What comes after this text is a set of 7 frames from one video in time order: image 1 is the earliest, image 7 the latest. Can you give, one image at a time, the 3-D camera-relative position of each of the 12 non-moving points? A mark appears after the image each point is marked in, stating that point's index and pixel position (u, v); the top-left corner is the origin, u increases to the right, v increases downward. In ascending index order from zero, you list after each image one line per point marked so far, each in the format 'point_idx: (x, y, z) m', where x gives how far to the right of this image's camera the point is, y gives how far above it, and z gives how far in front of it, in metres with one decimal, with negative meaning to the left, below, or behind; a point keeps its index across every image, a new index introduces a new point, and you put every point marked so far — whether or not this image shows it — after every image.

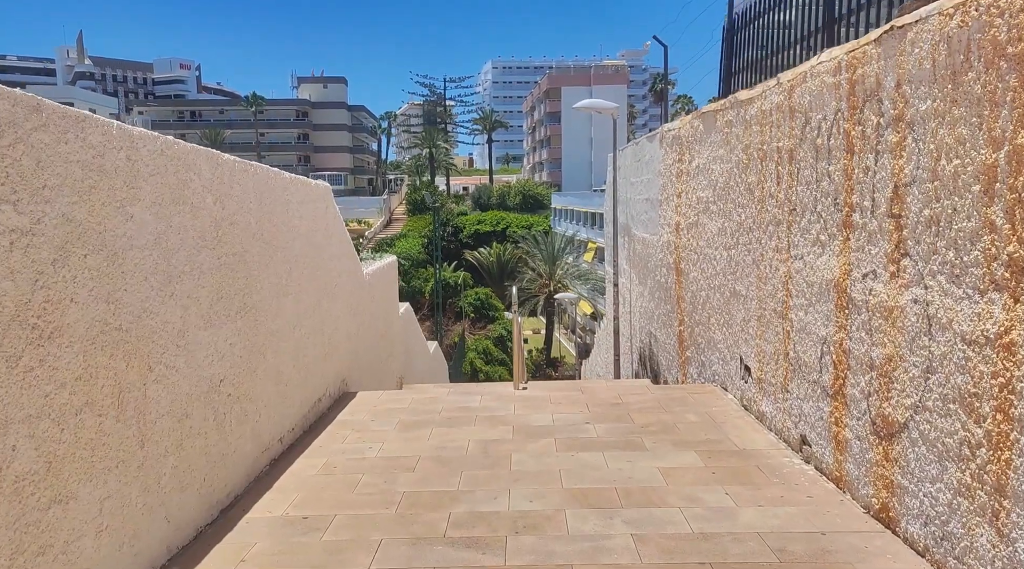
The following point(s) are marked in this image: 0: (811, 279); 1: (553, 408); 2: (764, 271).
0: (+1.6, 0.0, +4.4) m
1: (+0.3, -0.9, +6.1) m
2: (+1.7, +0.1, +5.4) m
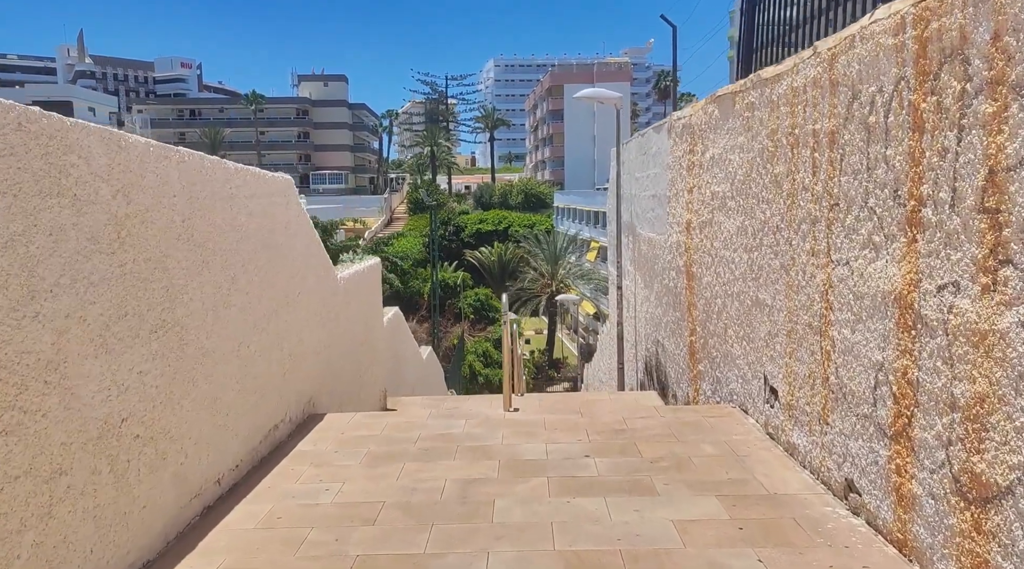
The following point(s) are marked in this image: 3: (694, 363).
0: (+1.5, 0.0, +3.6) m
1: (+0.2, -1.0, +5.3) m
2: (+1.6, 0.0, +4.6) m
3: (+1.7, -0.7, +7.4) m
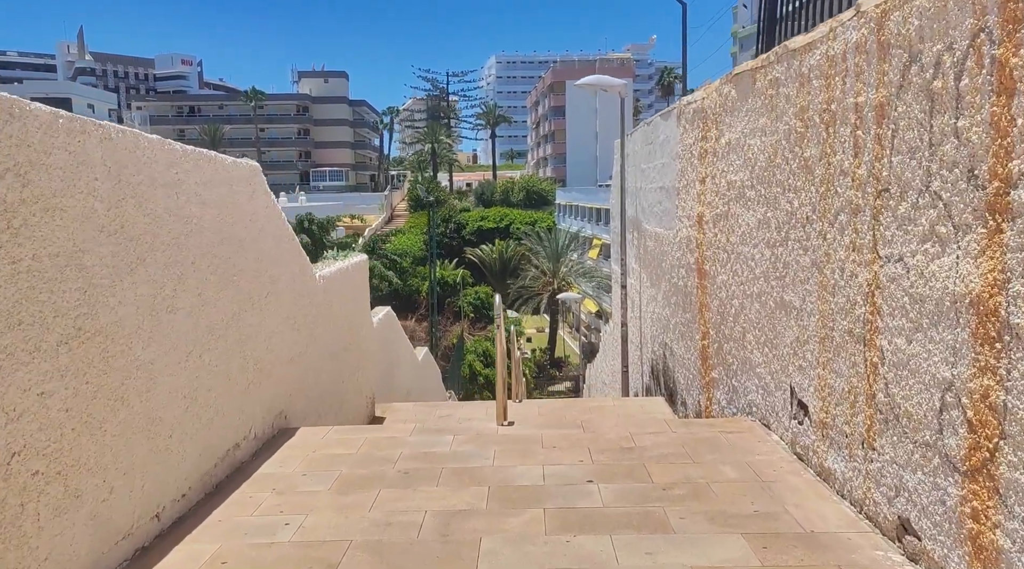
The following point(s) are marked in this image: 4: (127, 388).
0: (+1.5, 0.0, +3.0) m
1: (+0.2, -1.0, +4.6) m
2: (+1.5, 0.0, +4.0) m
3: (+1.6, -0.7, +6.8) m
4: (-1.5, -0.4, +3.3) m
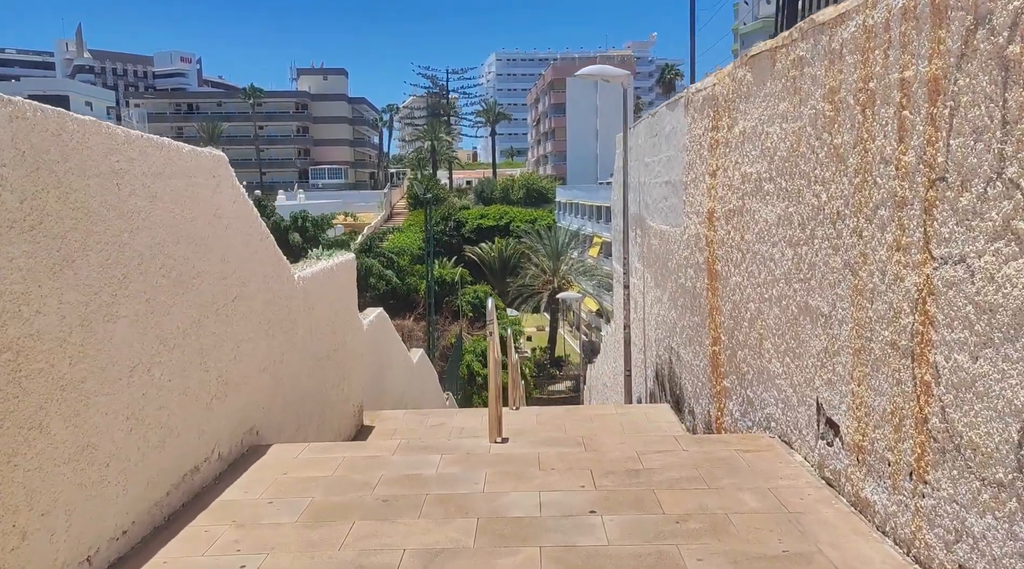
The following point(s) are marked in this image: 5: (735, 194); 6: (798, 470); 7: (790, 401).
0: (+1.5, 0.0, +2.5) m
1: (+0.1, -1.0, +4.1) m
2: (+1.5, 0.0, +3.5) m
3: (+1.6, -0.7, +6.3) m
4: (-1.6, -0.4, +2.8) m
5: (+1.5, +0.6, +5.6) m
6: (+1.5, -0.9, +4.2) m
7: (+1.6, -0.6, +4.6) m
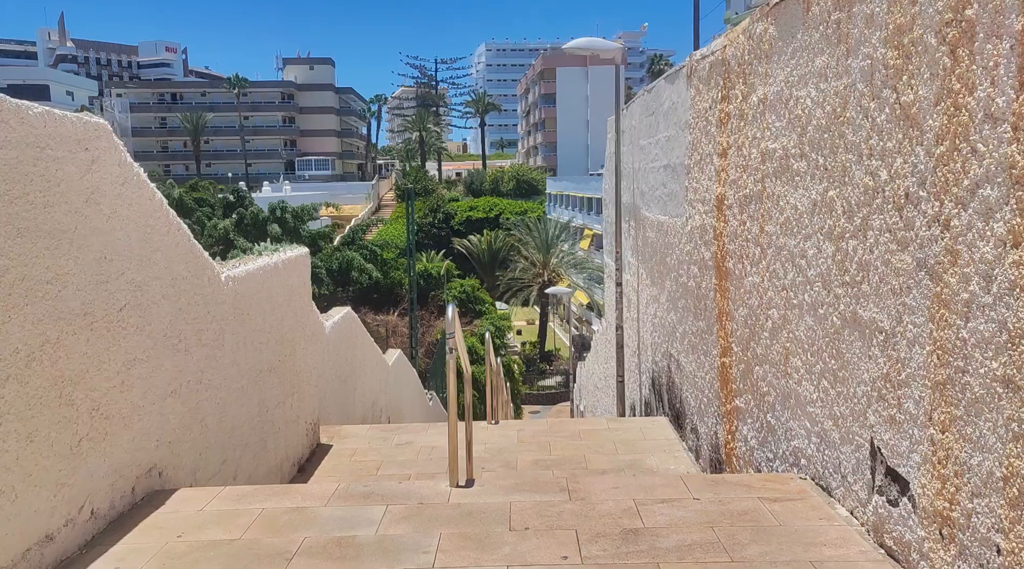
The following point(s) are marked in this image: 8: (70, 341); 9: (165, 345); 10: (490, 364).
0: (+1.3, -0.1, +1.5) m
1: (0.0, -1.0, +3.2) m
2: (+1.4, 0.0, +2.5) m
3: (+1.4, -0.7, +5.3) m
4: (-1.7, -0.5, +1.8) m
5: (+1.4, +0.6, +4.6) m
6: (+1.3, -1.0, +3.2) m
7: (+1.4, -0.7, +3.6) m
8: (-1.7, -0.2, +3.2) m
9: (-1.7, -0.3, +4.1) m
10: (-0.3, -1.0, +10.3) m
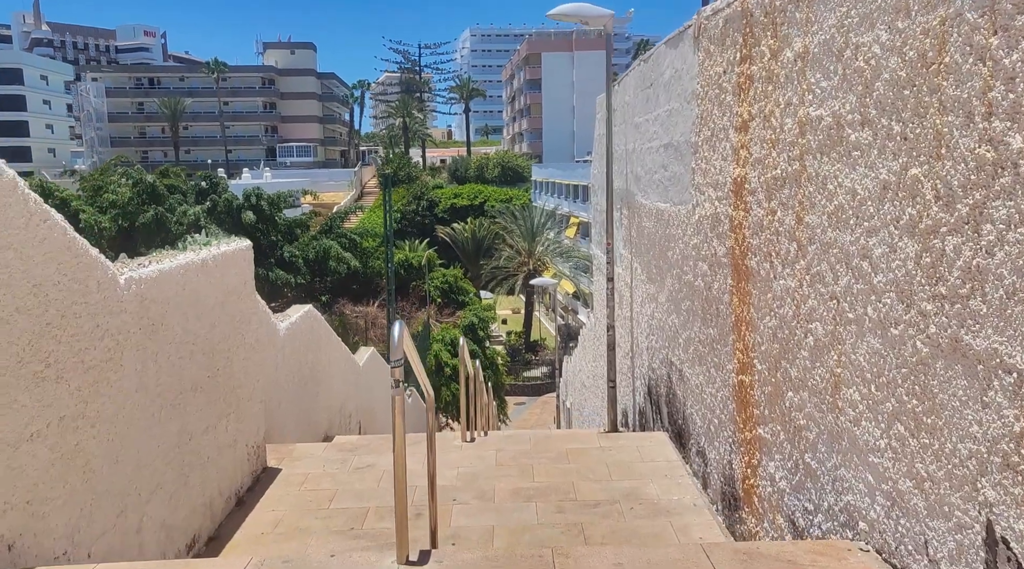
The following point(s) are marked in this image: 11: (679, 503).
0: (+1.2, -0.1, +0.6) m
1: (-0.1, -1.1, +2.2) m
2: (+1.3, -0.1, +1.5) m
3: (+1.3, -0.7, +4.4) m
4: (-1.8, -0.5, +0.8) m
5: (+1.2, +0.6, +3.7) m
6: (+1.2, -1.0, +2.3) m
7: (+1.3, -0.7, +2.6) m
8: (-1.8, -0.3, +2.2) m
9: (-1.9, -0.3, +3.1) m
10: (-0.5, -0.9, +9.3) m
11: (+1.1, -1.4, +5.4) m
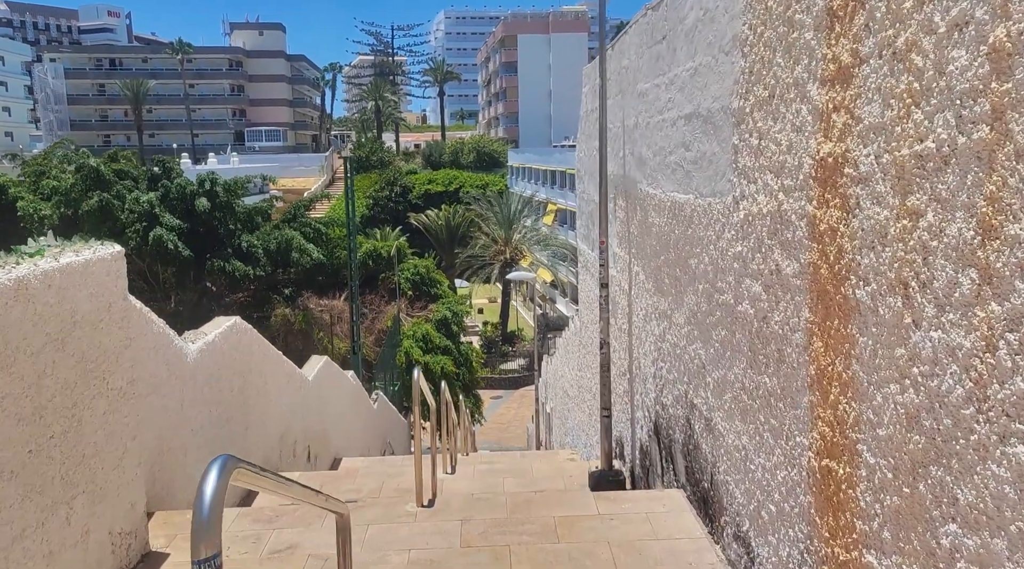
0: (+1.2, -0.4, -1.0) m
1: (-0.2, -1.2, +0.6) m
2: (+1.2, -0.3, -0.1) m
3: (+1.2, -0.9, +2.8) m
4: (-1.8, -0.8, -0.9) m
5: (+1.1, +0.4, +2.1) m
6: (+1.1, -1.2, +0.7) m
7: (+1.2, -0.9, +1.1) m
8: (-1.9, -0.5, +0.5) m
9: (-1.9, -0.5, +1.4) m
10: (-0.8, -1.0, +7.7) m
11: (+1.0, -1.6, +3.8) m
